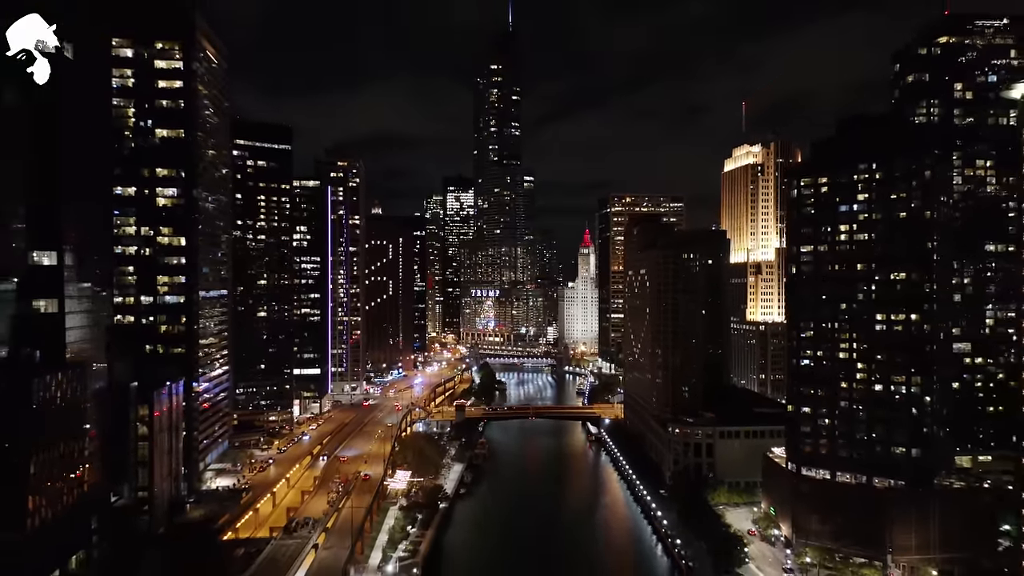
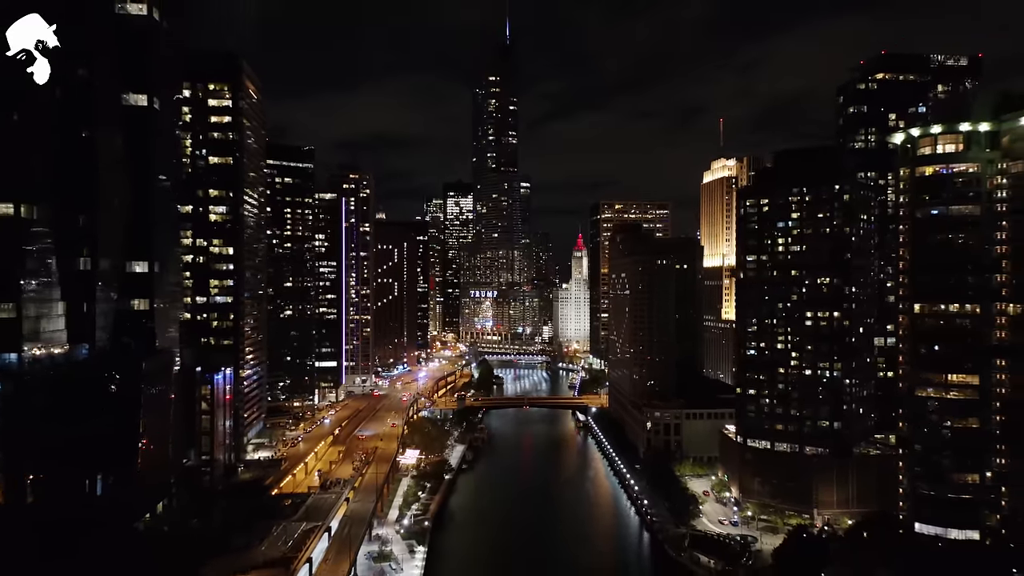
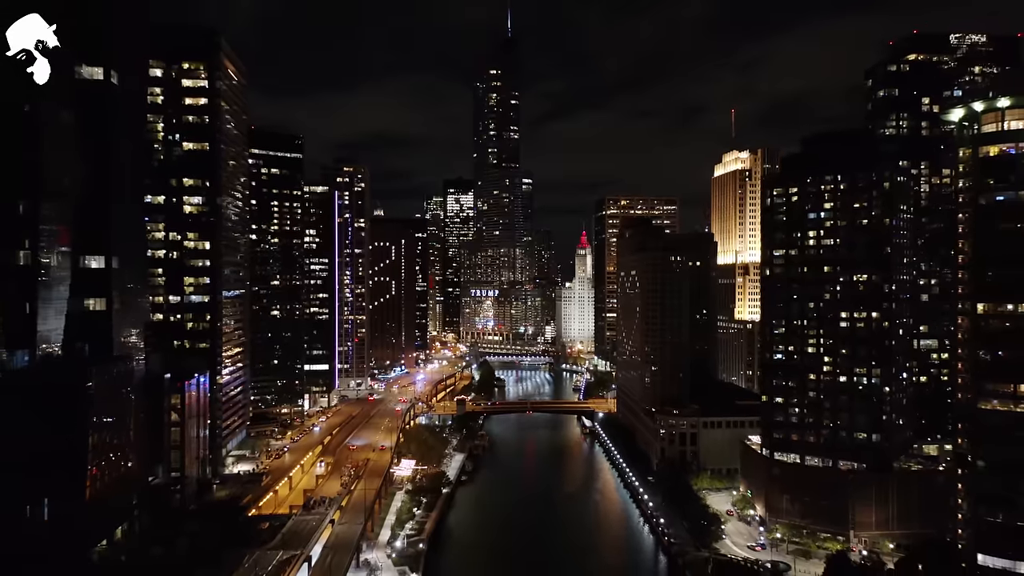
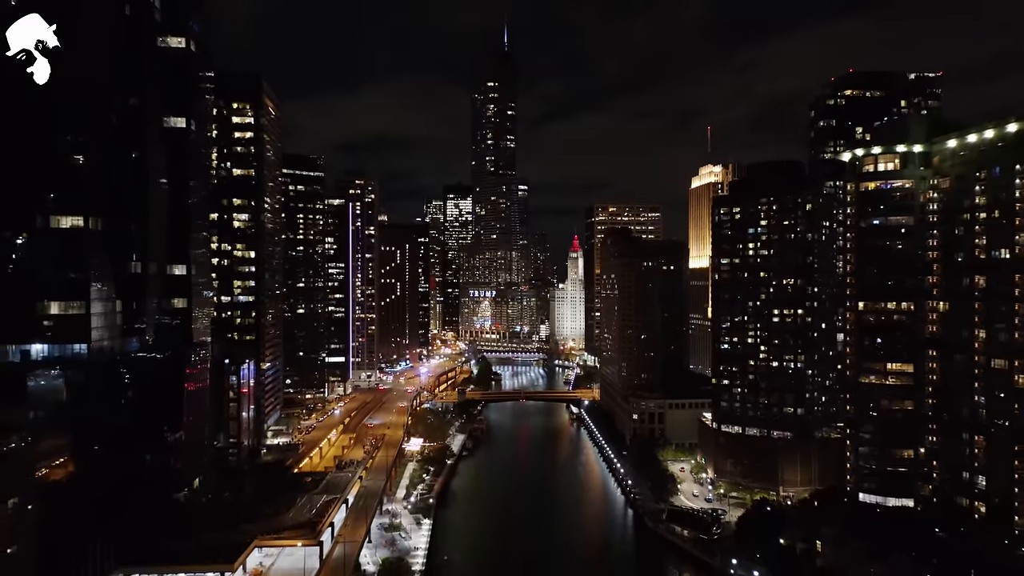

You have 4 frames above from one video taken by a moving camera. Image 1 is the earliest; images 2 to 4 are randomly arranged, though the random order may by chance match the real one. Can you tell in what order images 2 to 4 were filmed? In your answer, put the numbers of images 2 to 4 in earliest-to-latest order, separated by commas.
3, 2, 4
